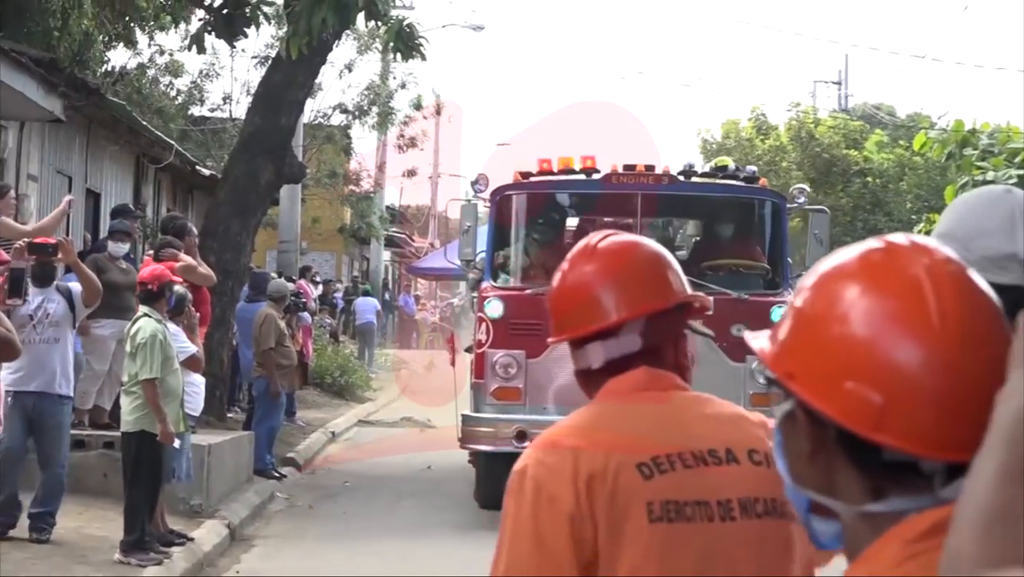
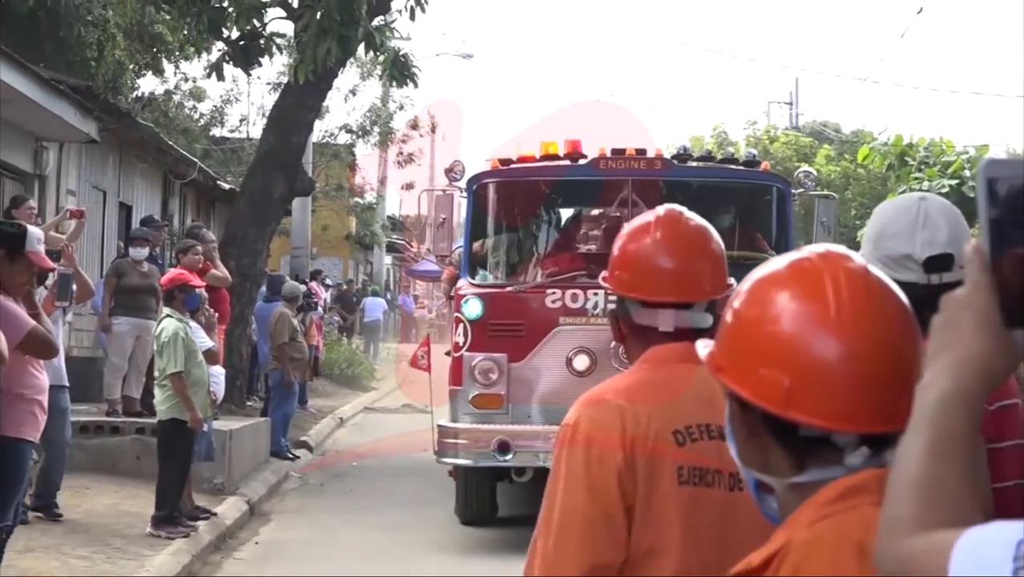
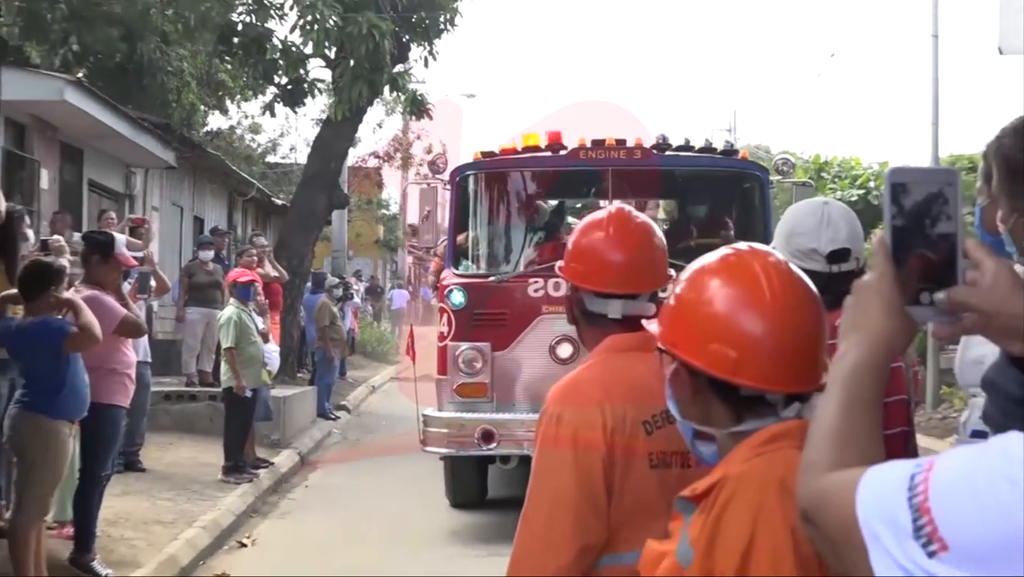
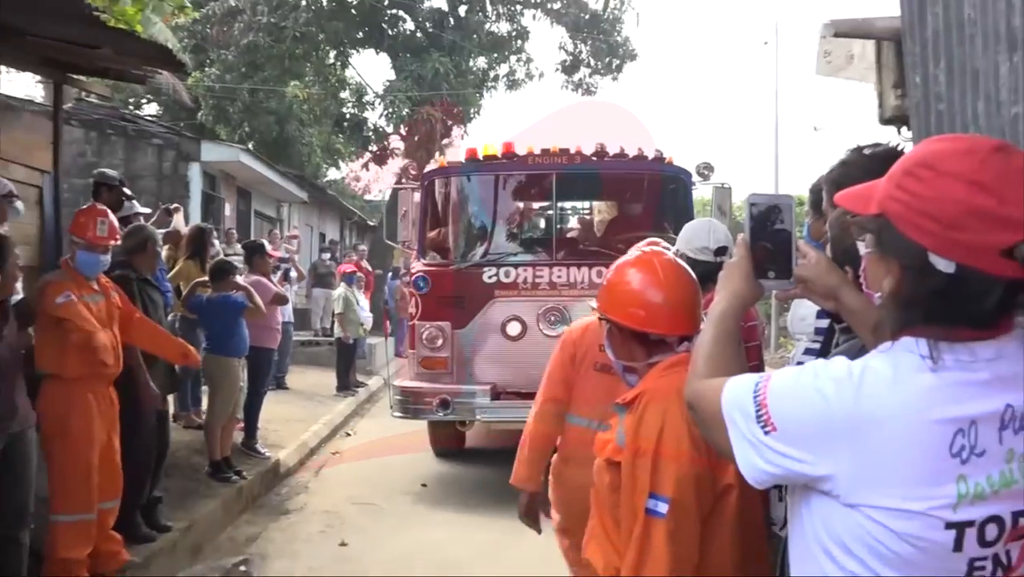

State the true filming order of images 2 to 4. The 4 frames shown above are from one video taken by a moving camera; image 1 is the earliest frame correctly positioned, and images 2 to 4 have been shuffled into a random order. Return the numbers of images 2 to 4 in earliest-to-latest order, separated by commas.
2, 3, 4
